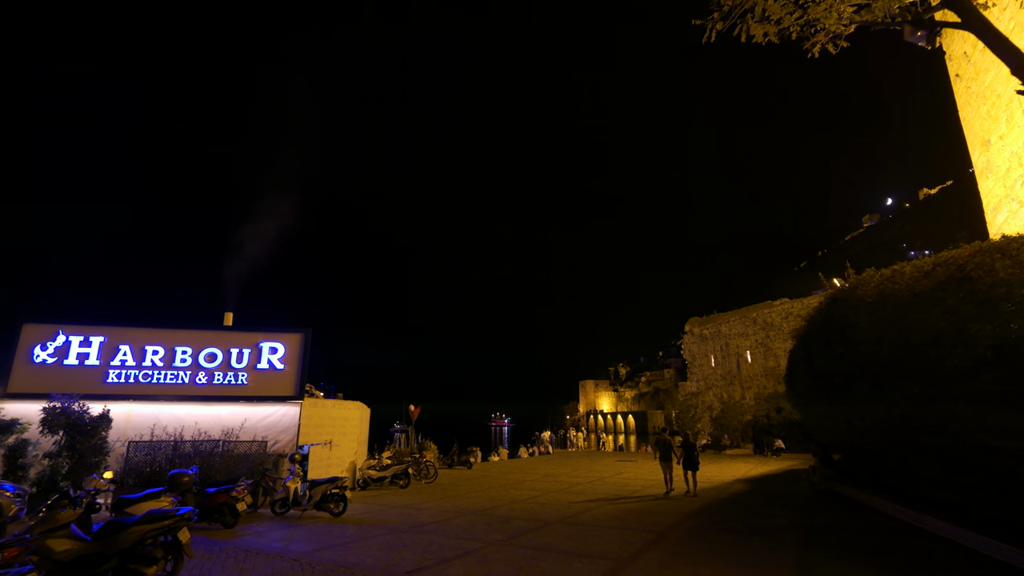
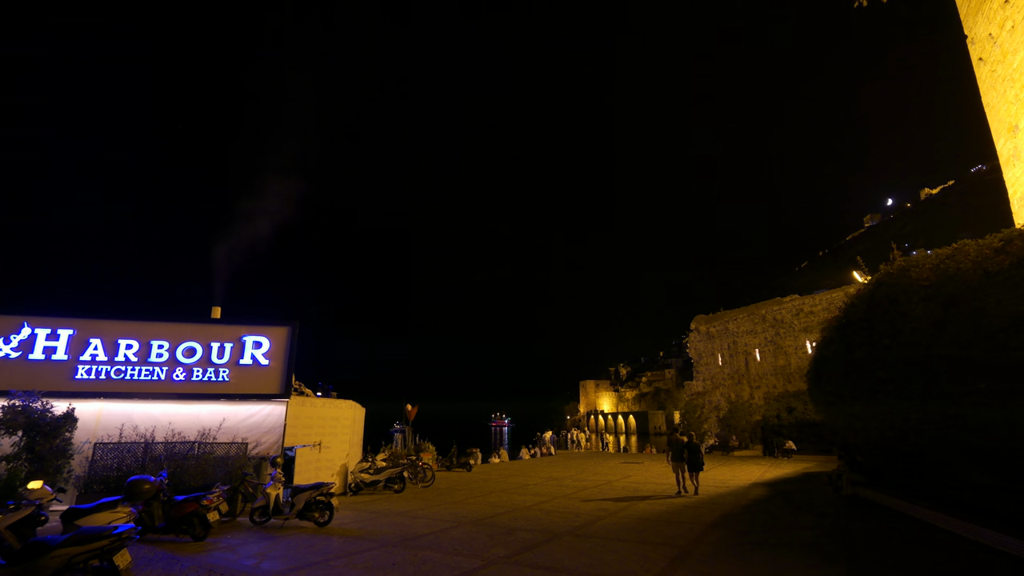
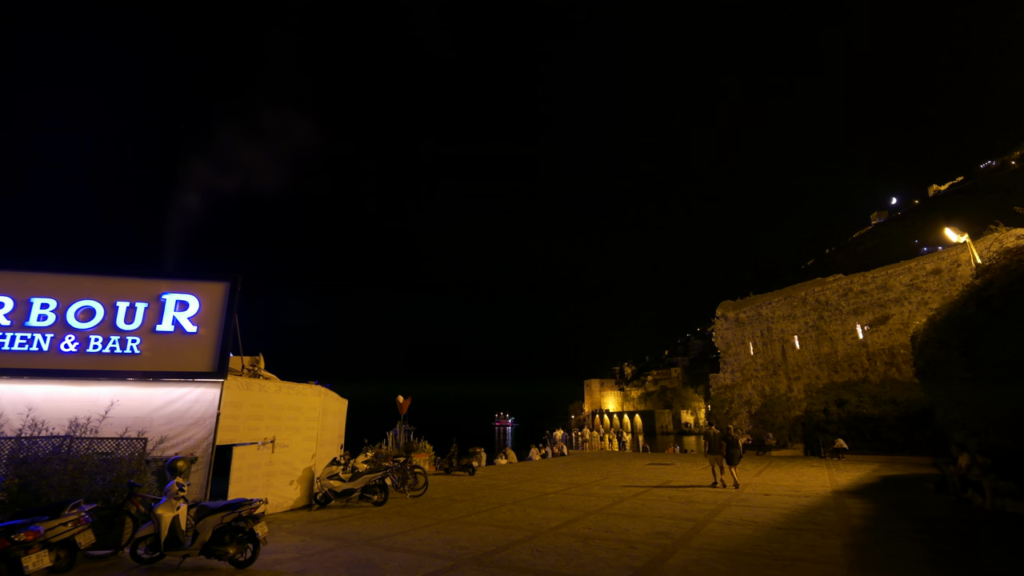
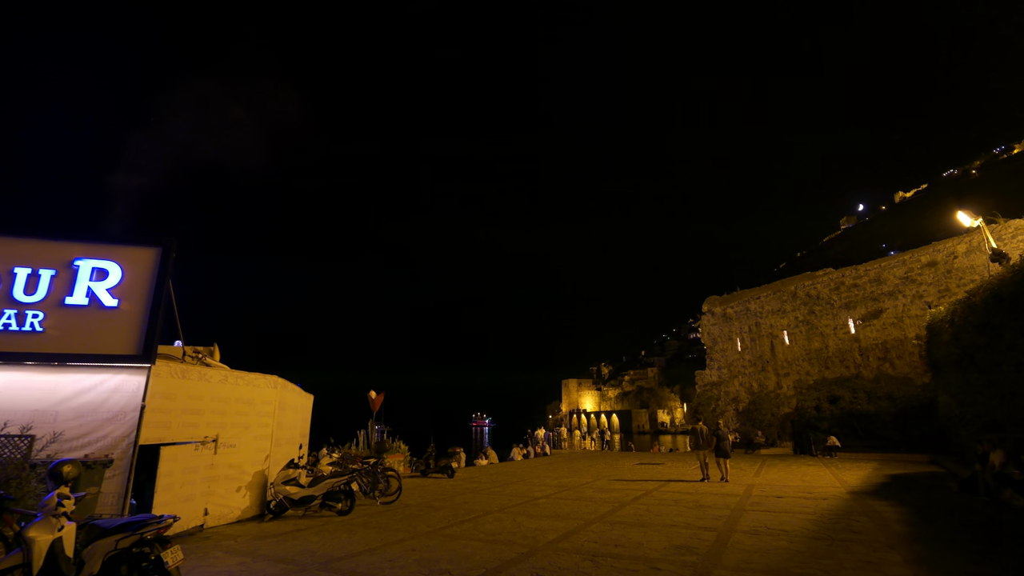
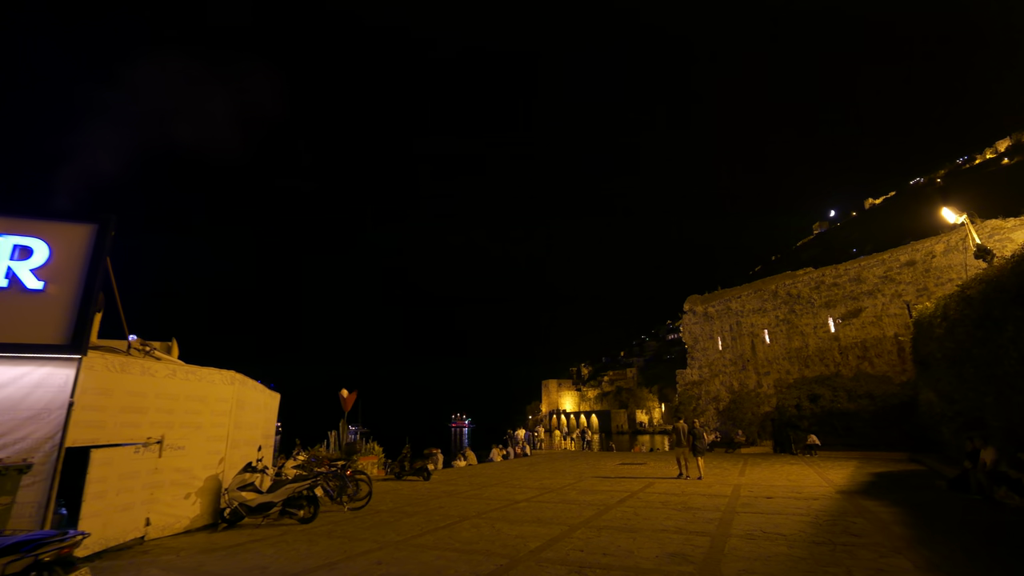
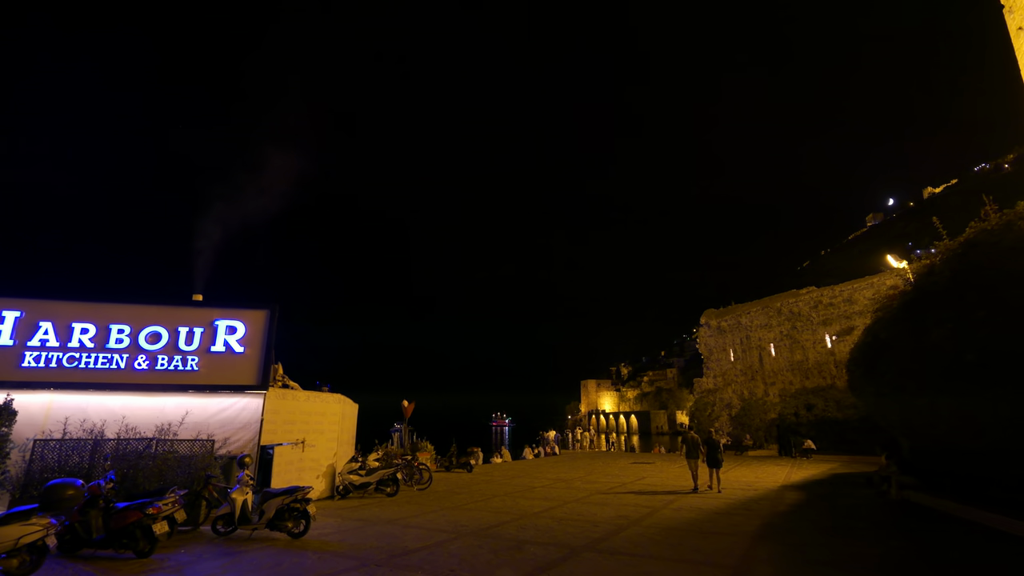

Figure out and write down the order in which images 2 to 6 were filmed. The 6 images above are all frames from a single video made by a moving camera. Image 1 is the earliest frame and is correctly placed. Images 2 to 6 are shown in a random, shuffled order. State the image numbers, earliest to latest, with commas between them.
2, 6, 3, 4, 5
